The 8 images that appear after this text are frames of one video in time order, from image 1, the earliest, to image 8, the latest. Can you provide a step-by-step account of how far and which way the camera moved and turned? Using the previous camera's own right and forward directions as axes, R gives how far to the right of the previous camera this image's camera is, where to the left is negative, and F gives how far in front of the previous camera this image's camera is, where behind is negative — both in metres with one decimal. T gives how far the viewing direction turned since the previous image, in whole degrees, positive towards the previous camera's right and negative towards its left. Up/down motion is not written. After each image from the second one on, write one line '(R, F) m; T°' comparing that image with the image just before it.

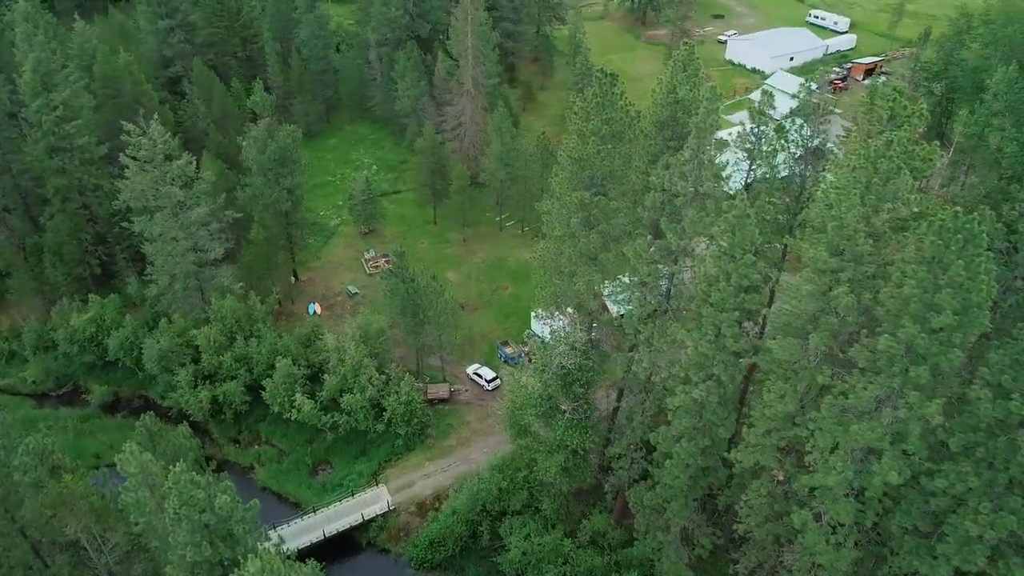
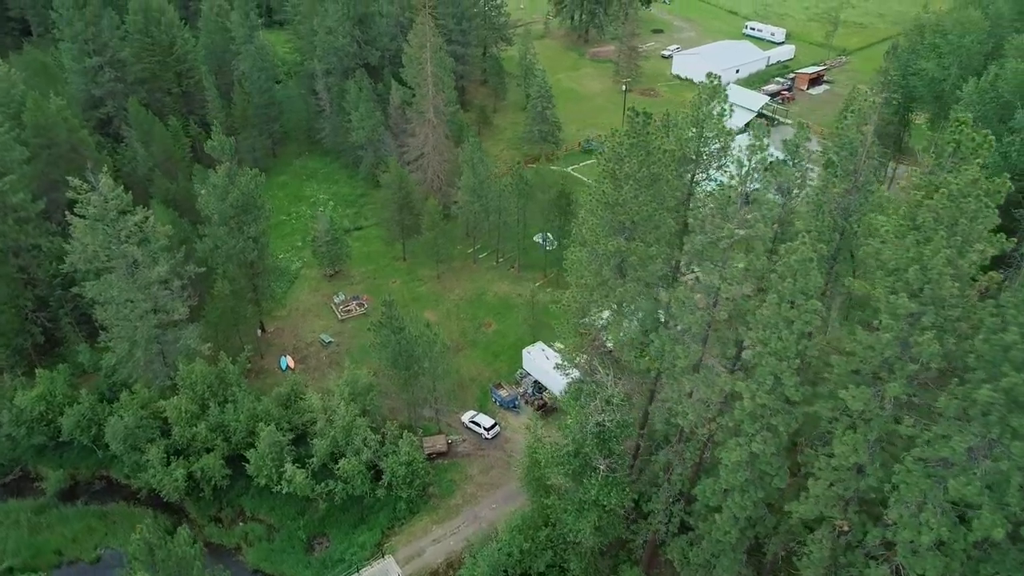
(-2.6, +1.9) m; +5°
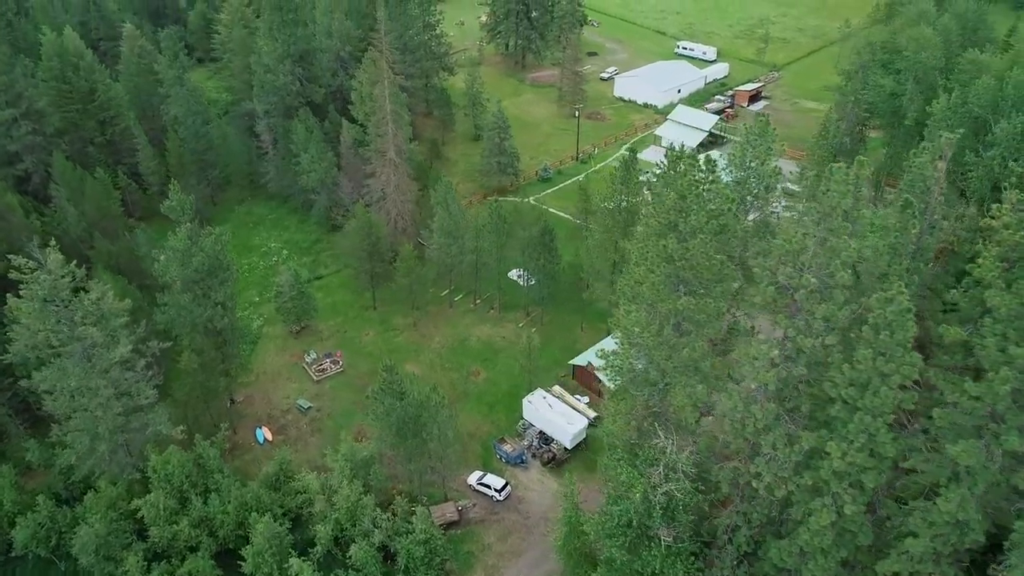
(-3.3, +2.1) m; +6°
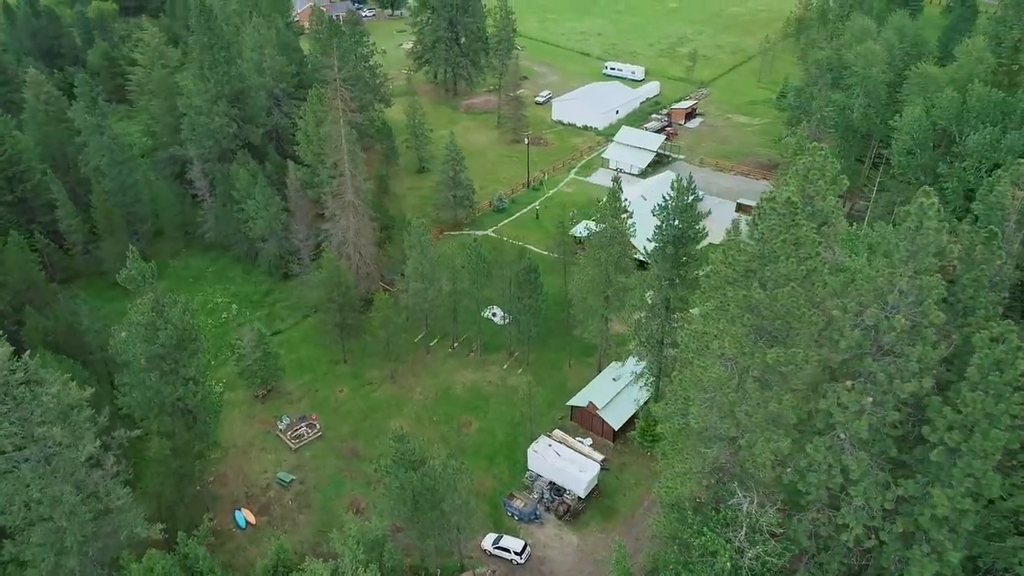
(-3.5, +2.0) m; +7°
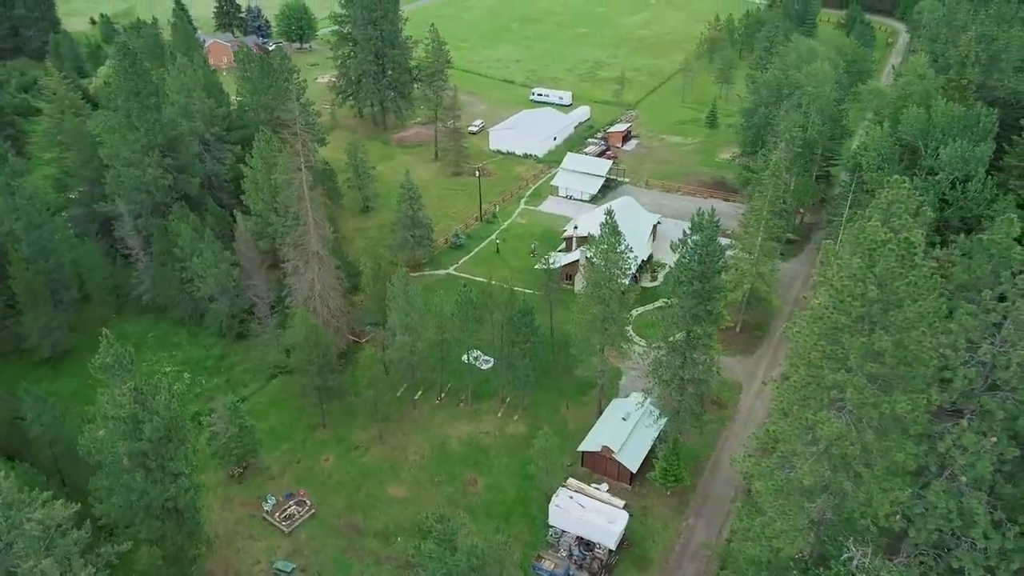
(-4.2, +2.1) m; +8°
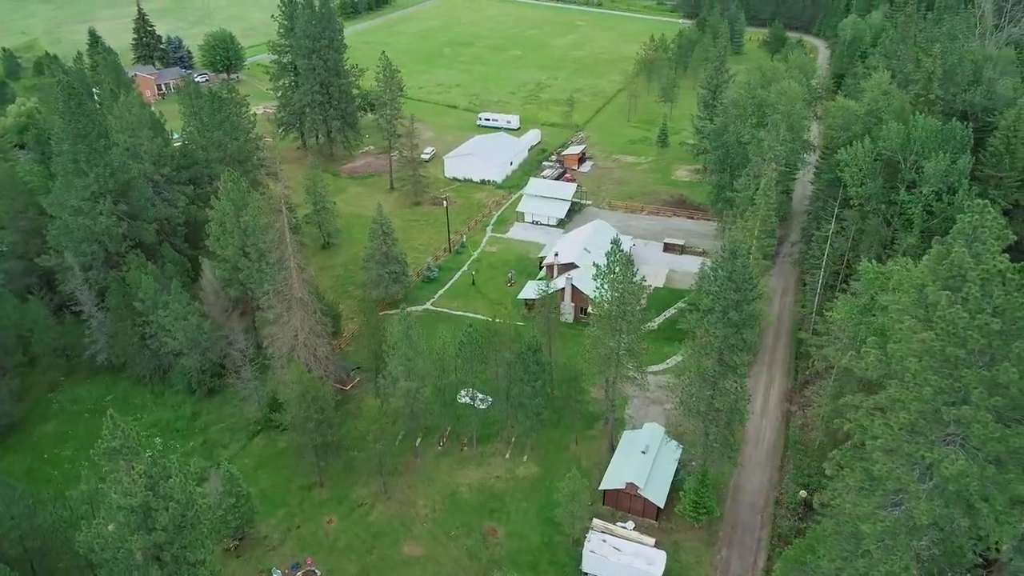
(-3.8, +1.6) m; +6°
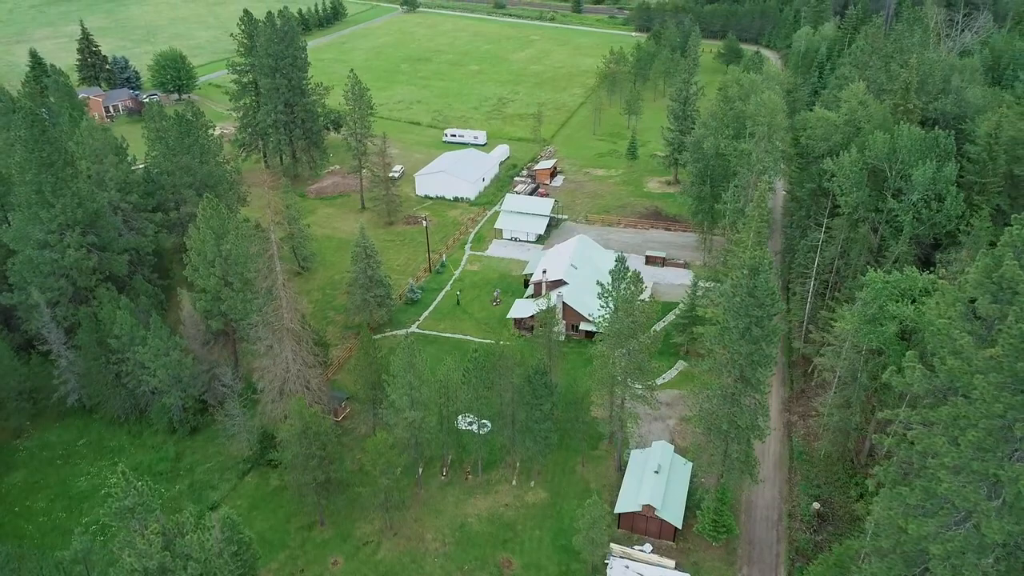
(-2.4, +0.9) m; +4°
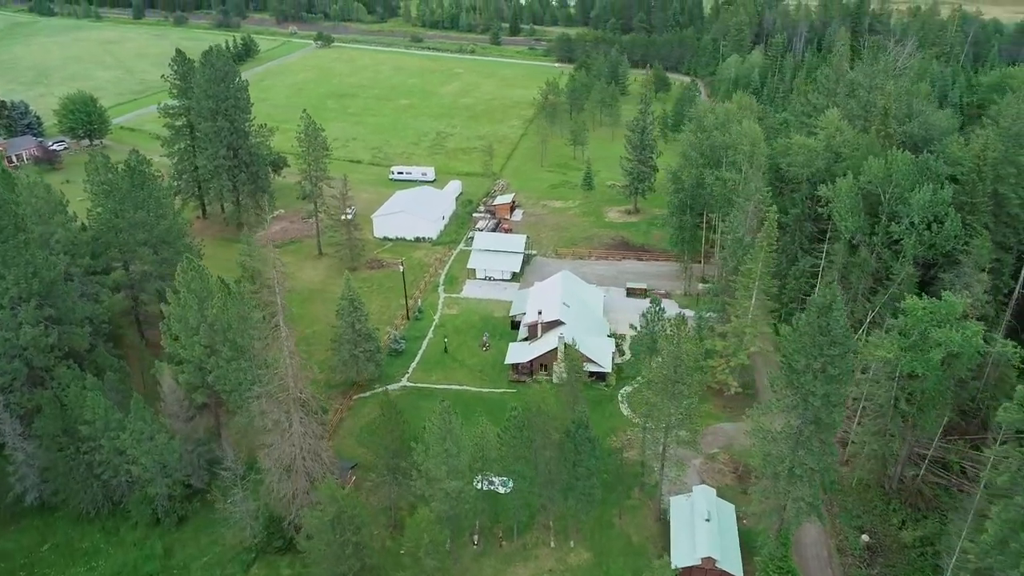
(-5.2, +2.3) m; +7°
